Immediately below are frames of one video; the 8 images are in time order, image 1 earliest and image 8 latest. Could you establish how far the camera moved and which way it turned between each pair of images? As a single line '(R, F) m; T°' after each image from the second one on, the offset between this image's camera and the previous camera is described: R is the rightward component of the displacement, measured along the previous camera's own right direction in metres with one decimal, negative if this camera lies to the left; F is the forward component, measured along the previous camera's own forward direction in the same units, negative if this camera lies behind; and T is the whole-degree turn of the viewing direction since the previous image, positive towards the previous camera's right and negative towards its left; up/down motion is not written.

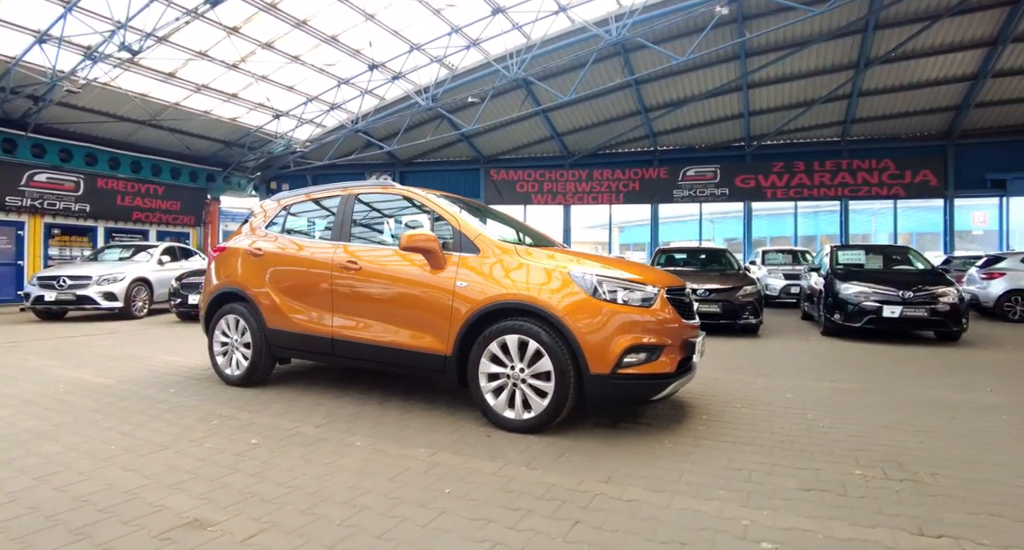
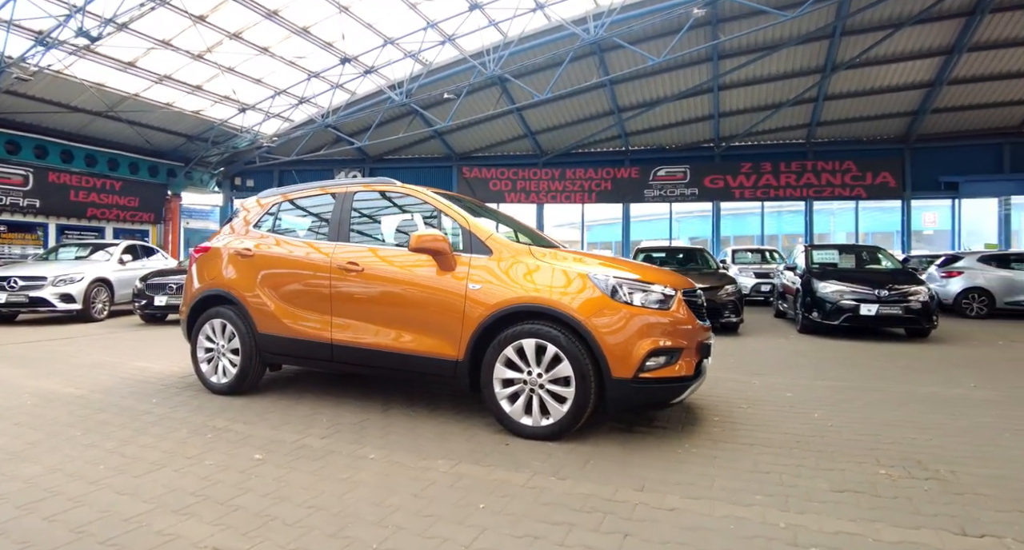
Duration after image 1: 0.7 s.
(-0.3, +0.1) m; +4°
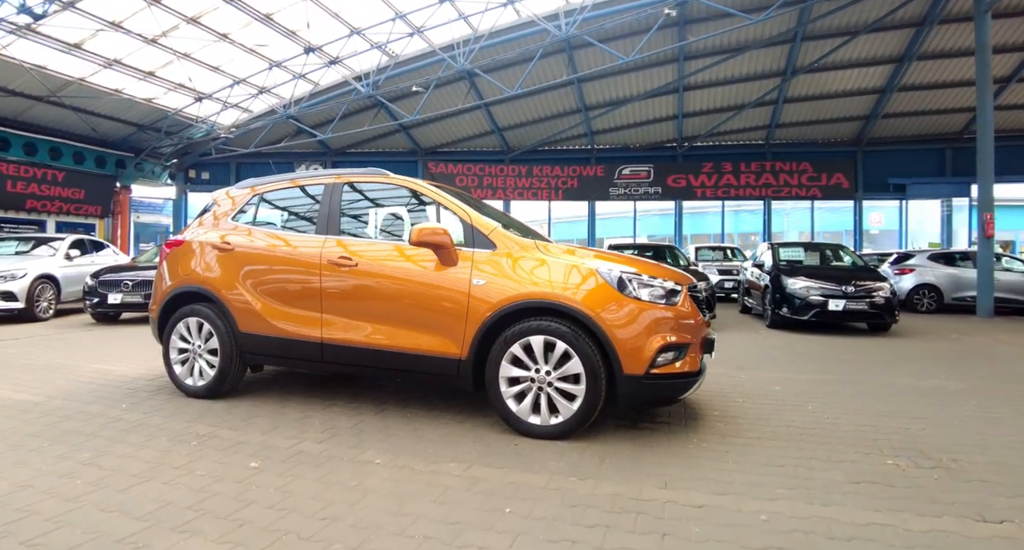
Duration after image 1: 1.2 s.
(-0.3, +0.1) m; +4°
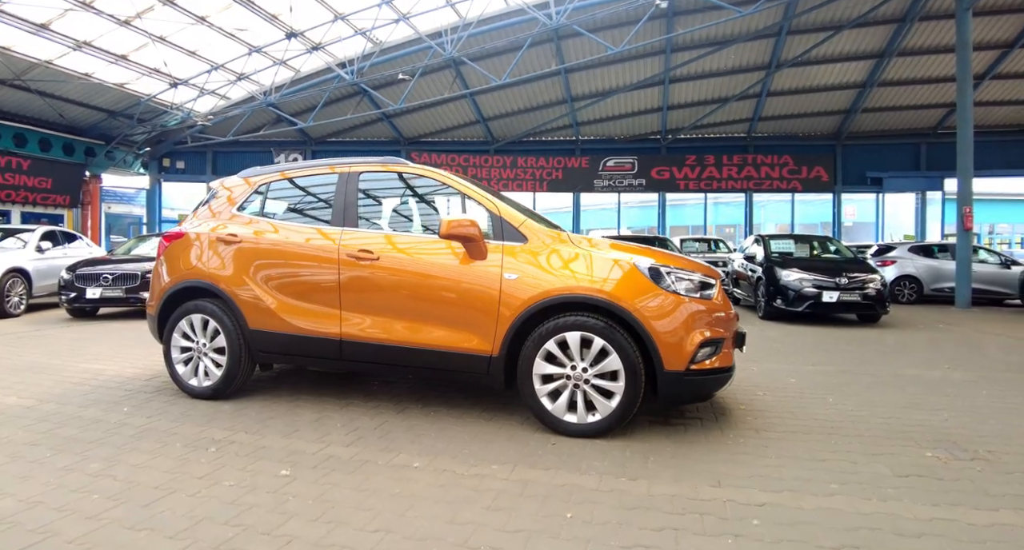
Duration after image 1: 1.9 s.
(-0.4, +0.1) m; +3°
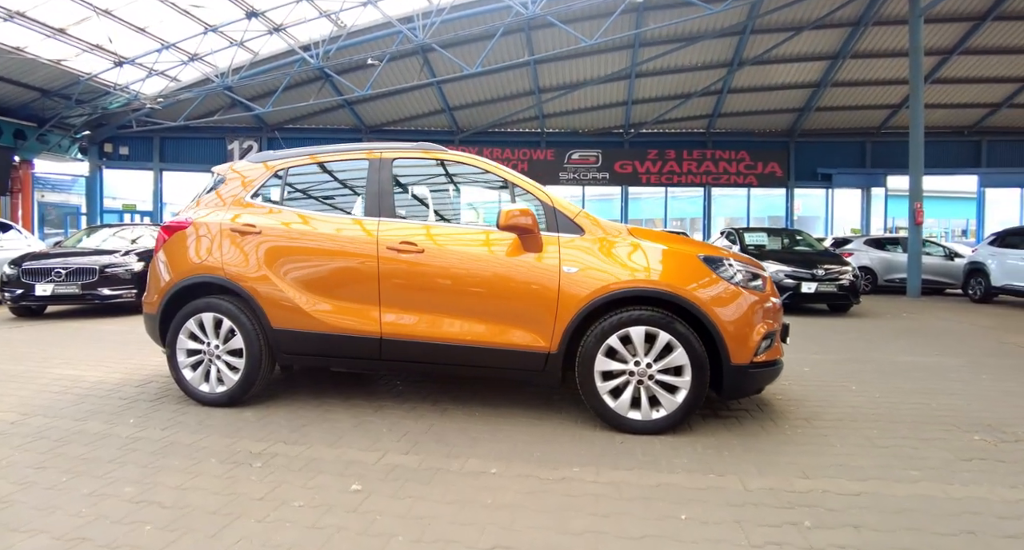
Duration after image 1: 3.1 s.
(-0.7, +0.2) m; +6°
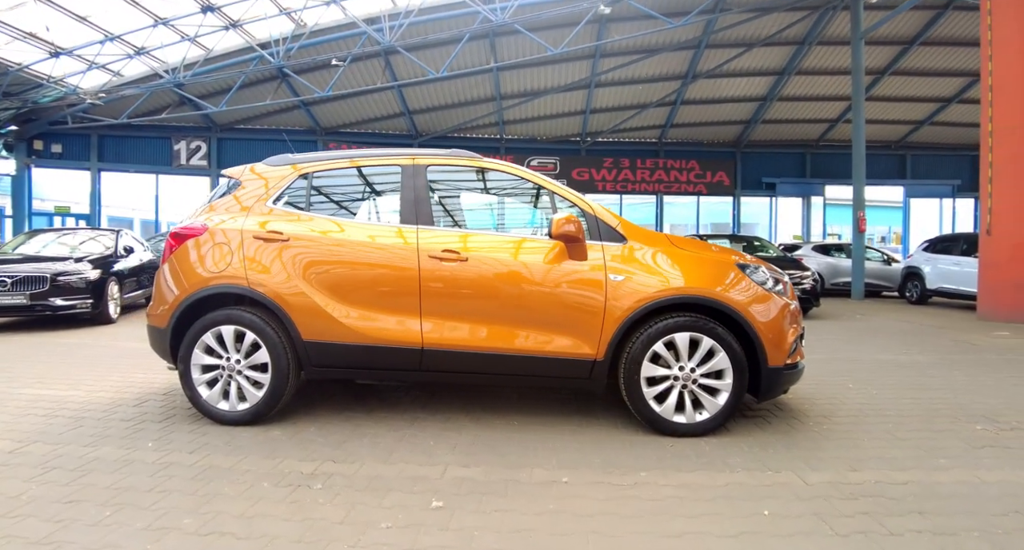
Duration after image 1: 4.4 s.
(-0.7, 0.0) m; +6°
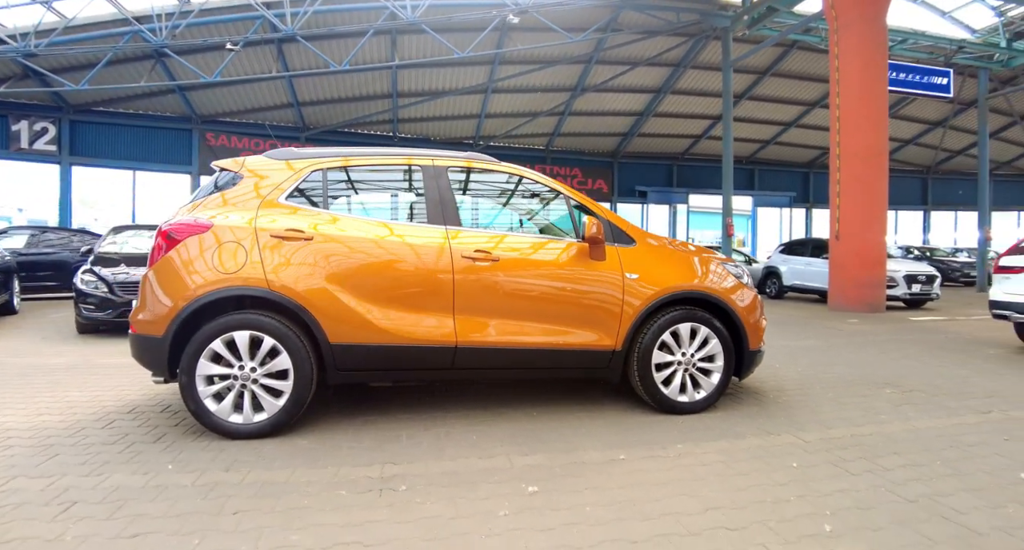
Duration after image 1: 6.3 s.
(-1.1, -0.1) m; +14°
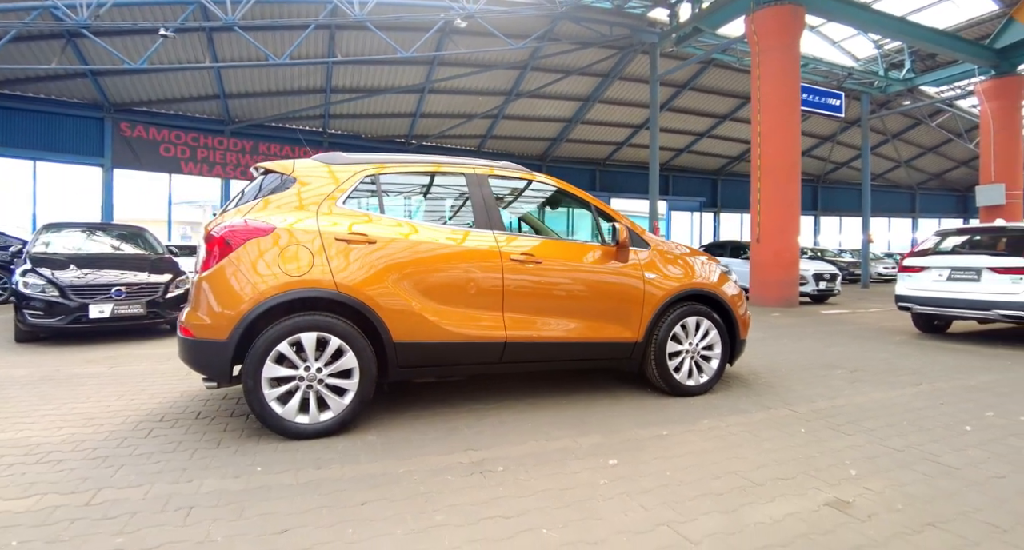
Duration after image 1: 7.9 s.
(-0.9, -0.3) m; +9°
